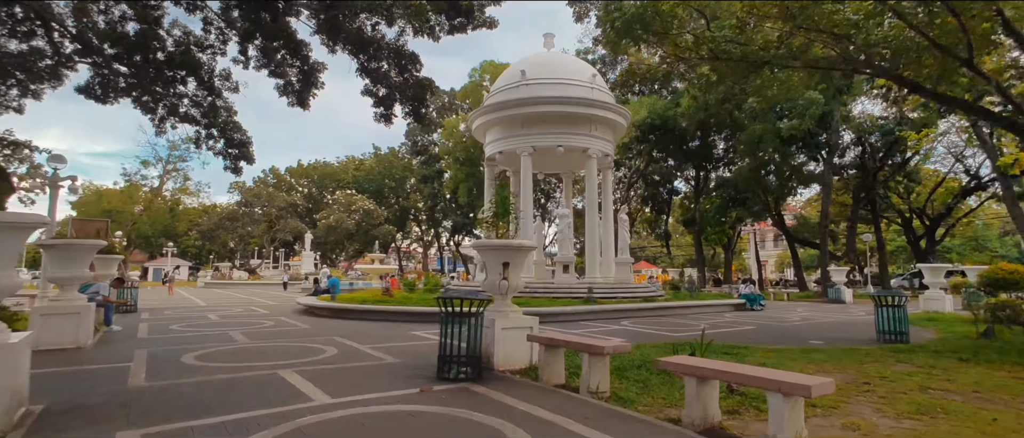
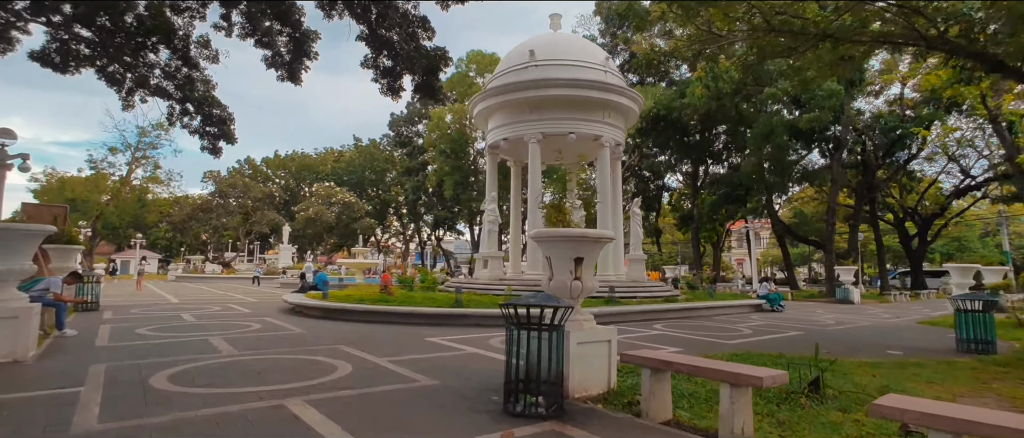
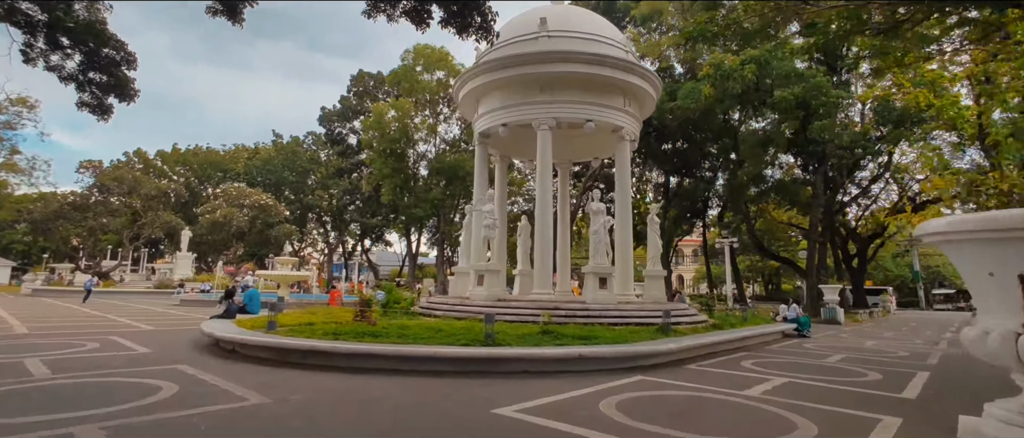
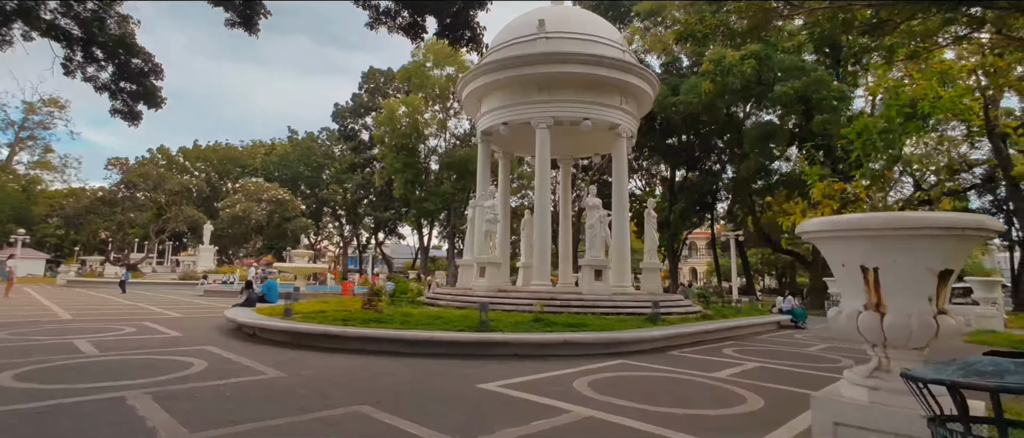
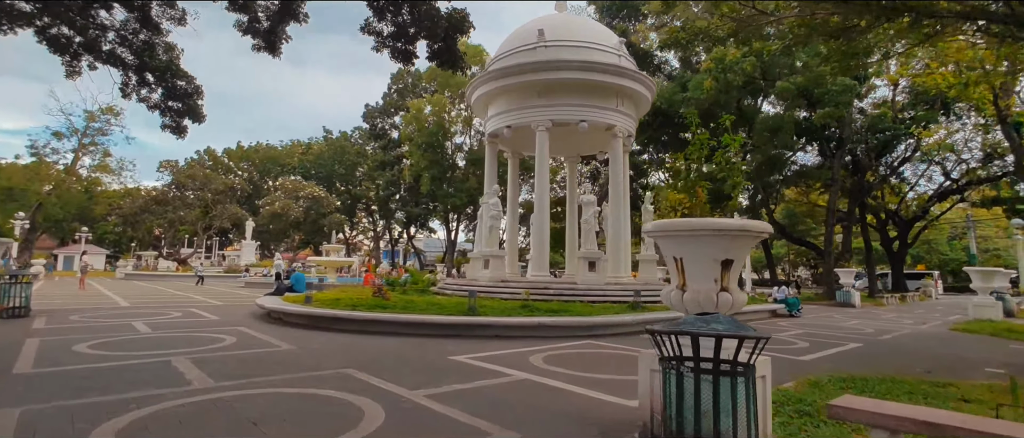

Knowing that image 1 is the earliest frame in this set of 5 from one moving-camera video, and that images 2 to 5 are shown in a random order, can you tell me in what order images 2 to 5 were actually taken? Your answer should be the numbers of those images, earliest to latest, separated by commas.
2, 5, 4, 3
